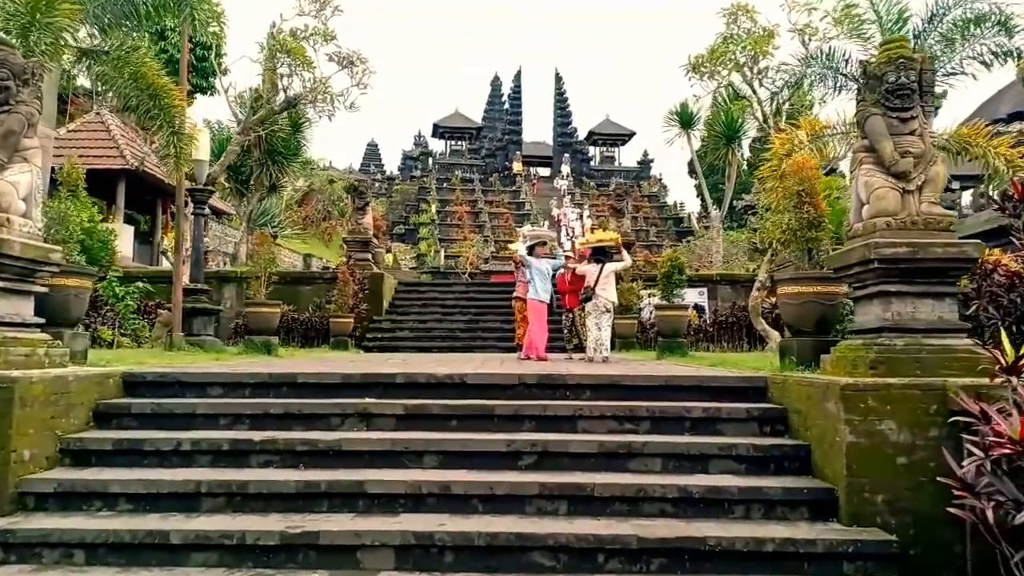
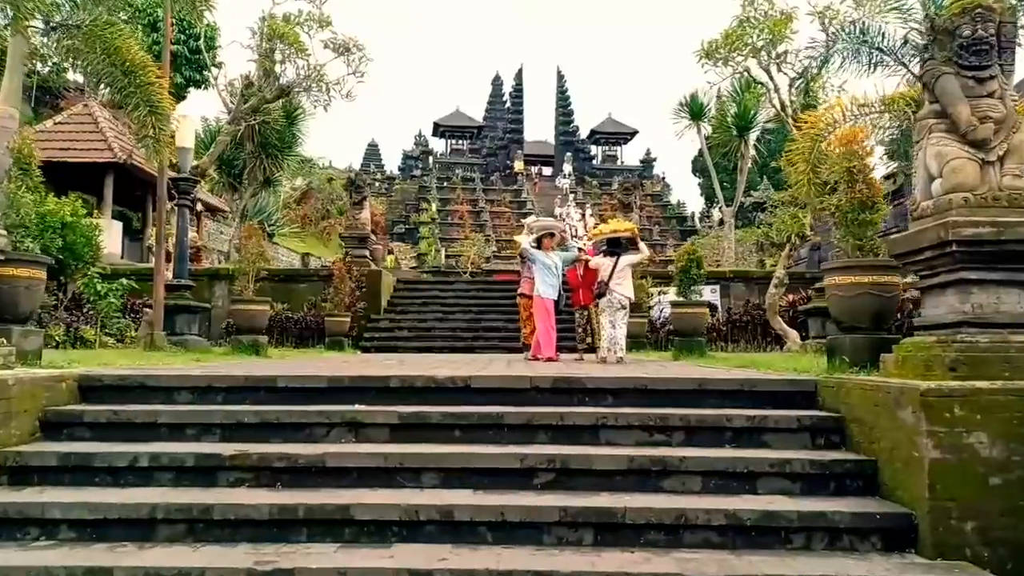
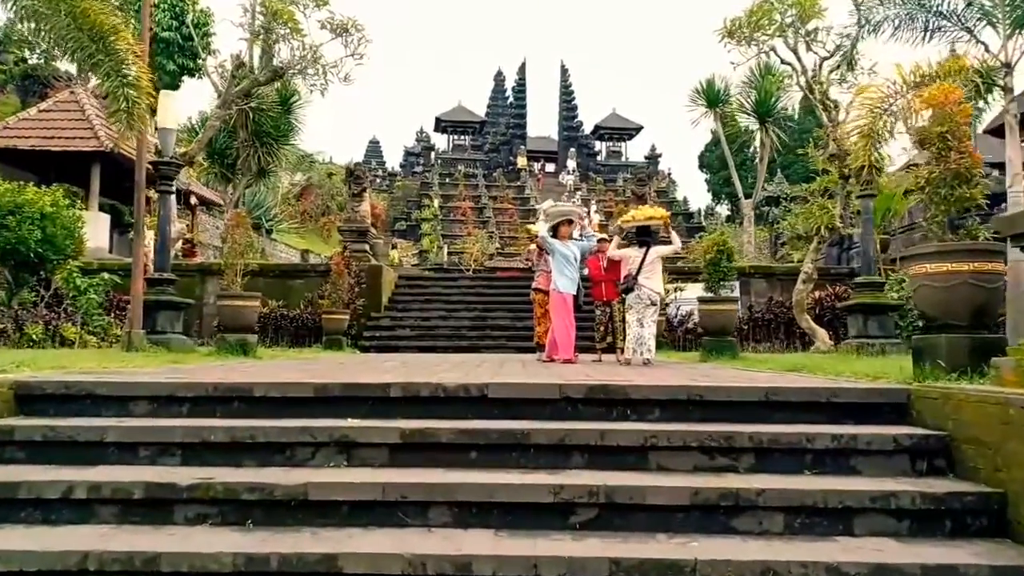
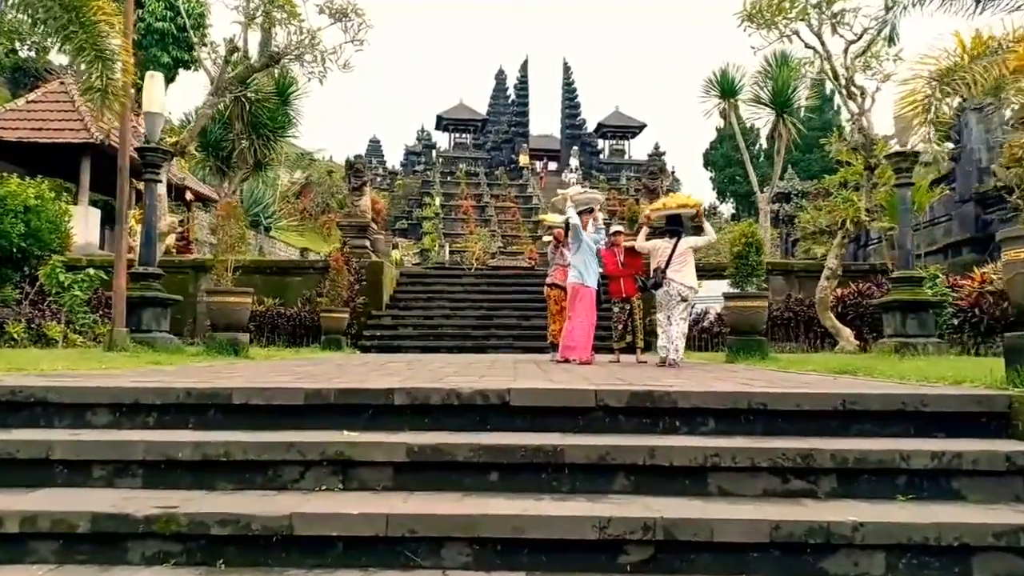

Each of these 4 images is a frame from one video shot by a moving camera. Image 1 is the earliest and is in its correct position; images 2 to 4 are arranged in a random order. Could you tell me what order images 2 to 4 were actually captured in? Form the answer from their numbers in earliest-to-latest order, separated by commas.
2, 3, 4
